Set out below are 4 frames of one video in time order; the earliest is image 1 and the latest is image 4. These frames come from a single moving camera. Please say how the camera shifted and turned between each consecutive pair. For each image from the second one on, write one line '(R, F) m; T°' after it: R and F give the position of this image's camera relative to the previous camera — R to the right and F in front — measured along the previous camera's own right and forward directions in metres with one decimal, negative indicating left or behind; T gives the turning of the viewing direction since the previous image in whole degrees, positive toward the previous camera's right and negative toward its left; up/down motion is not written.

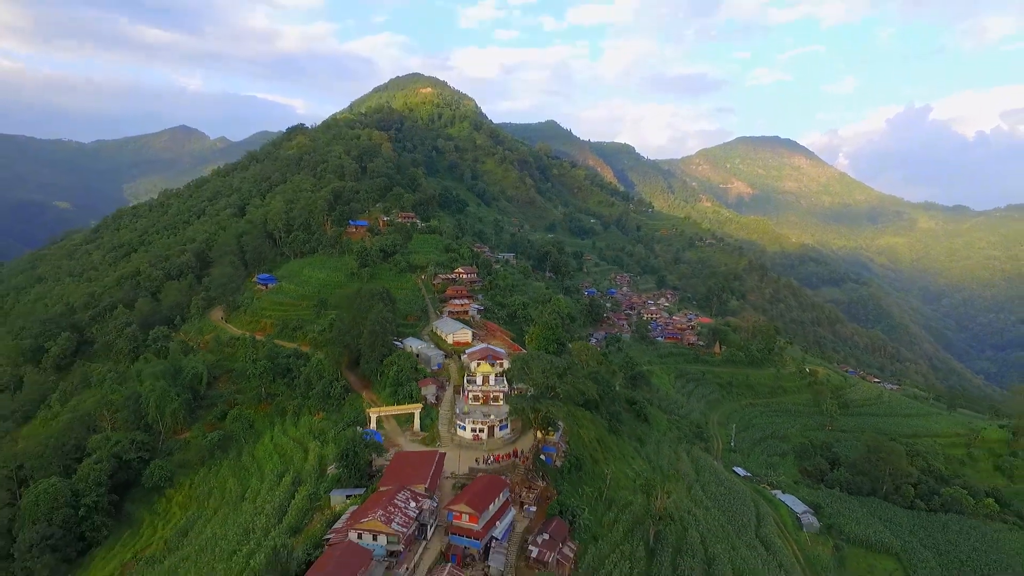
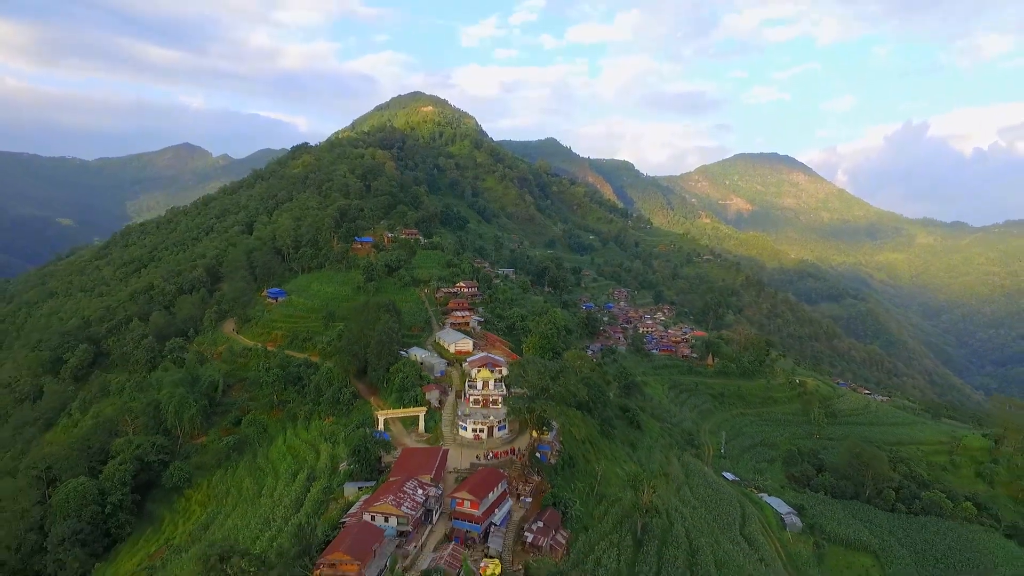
(+0.1, -1.8) m; 0°
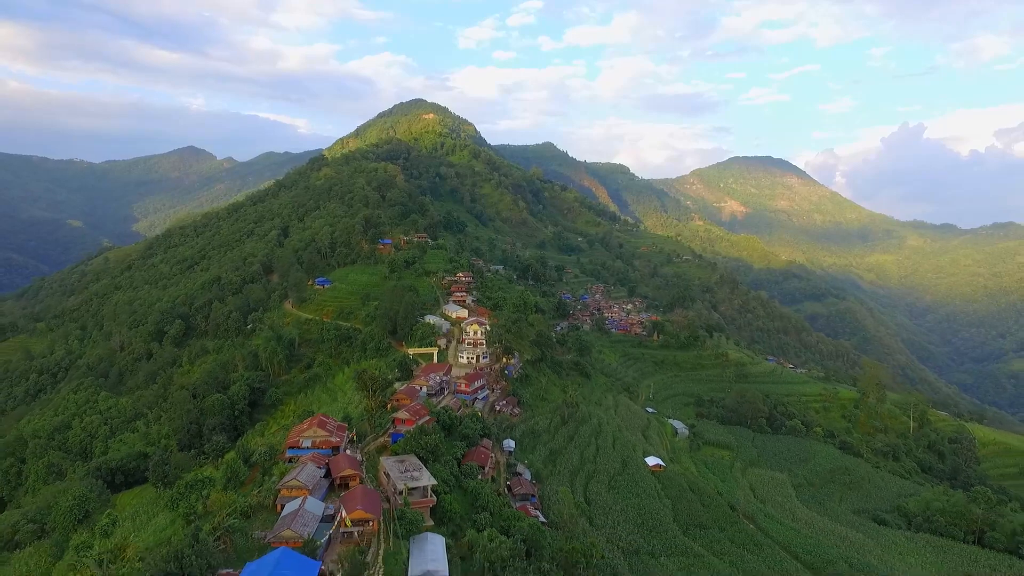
(+1.3, -14.1) m; 0°
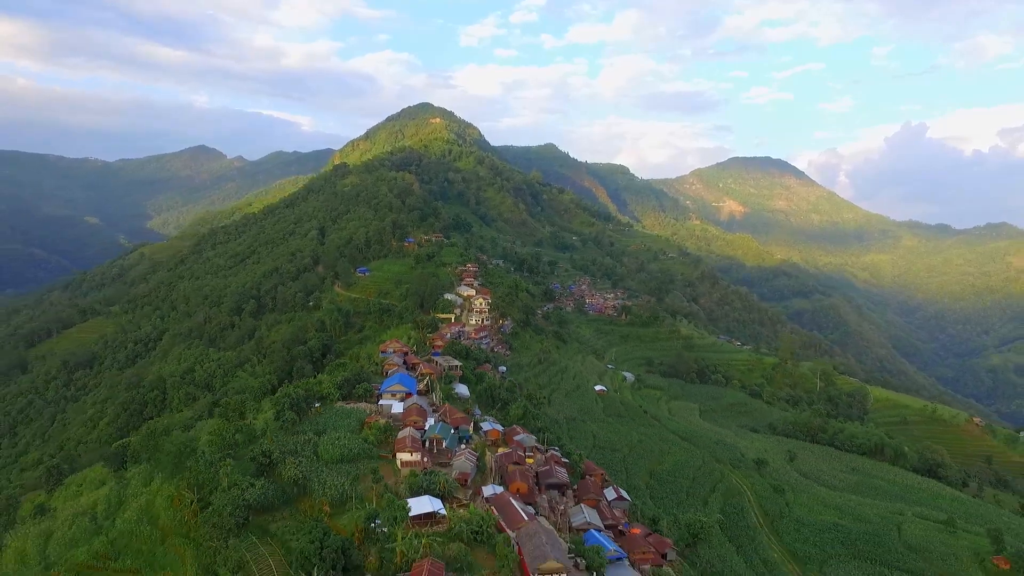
(+0.8, -16.5) m; 0°
